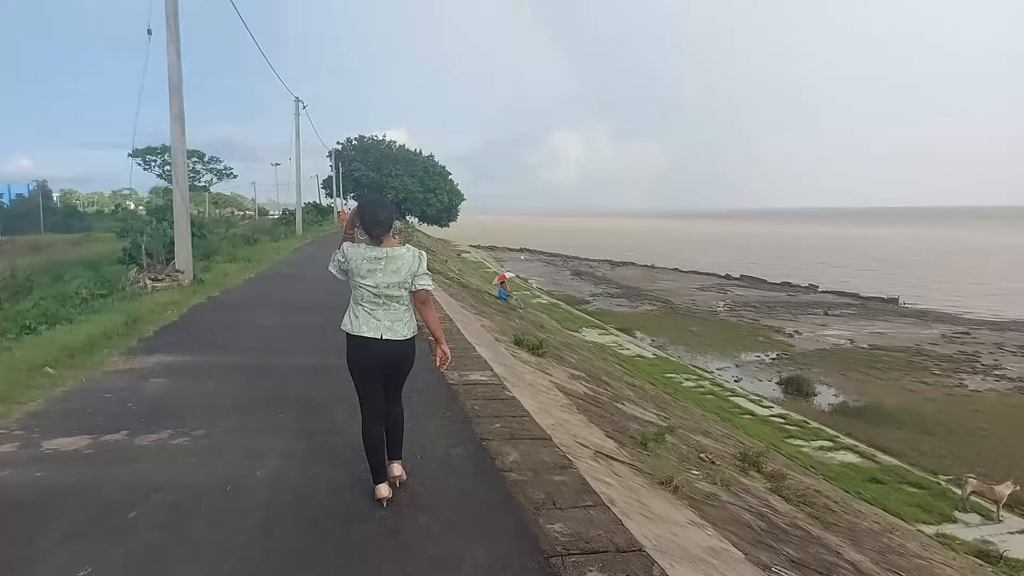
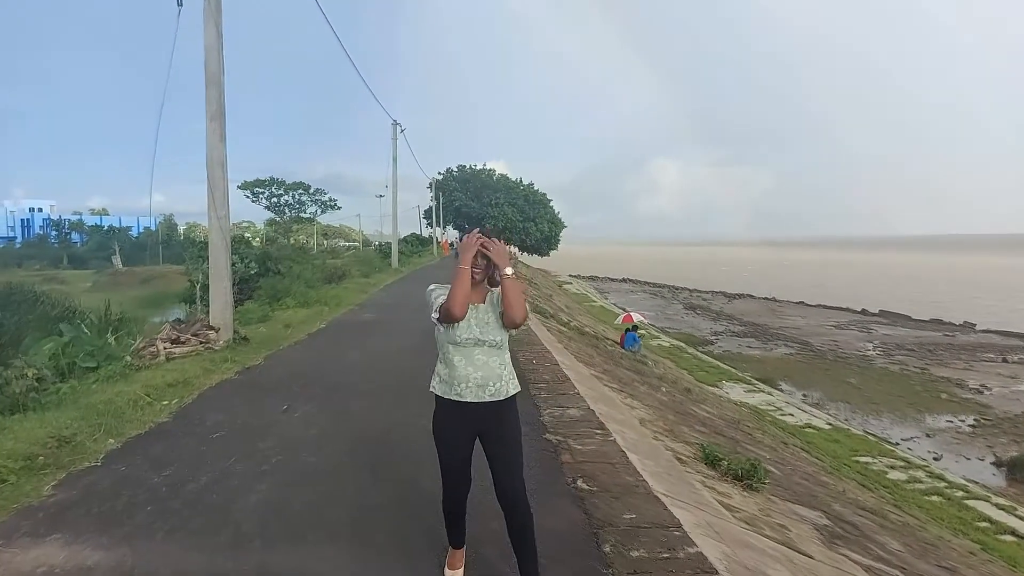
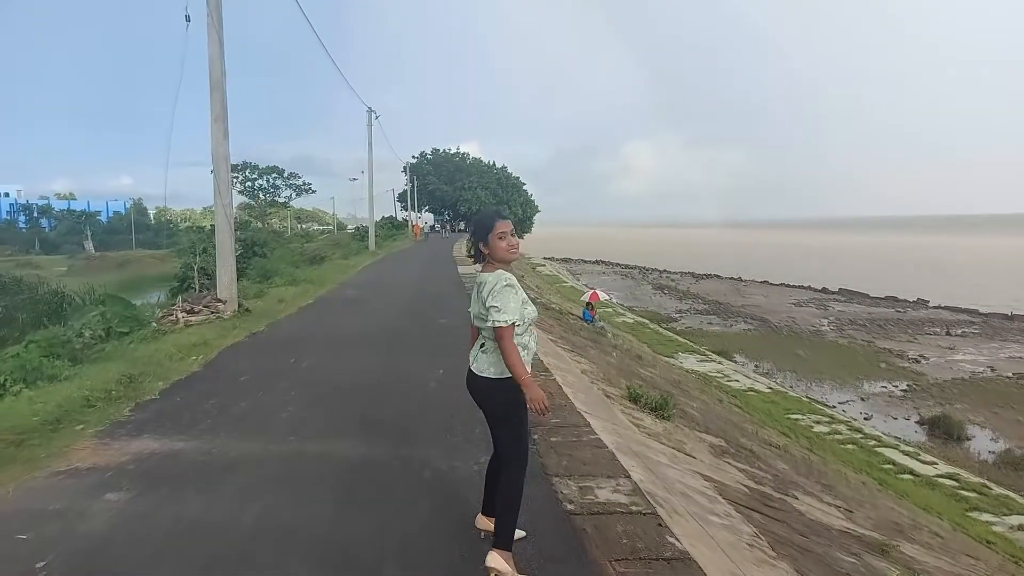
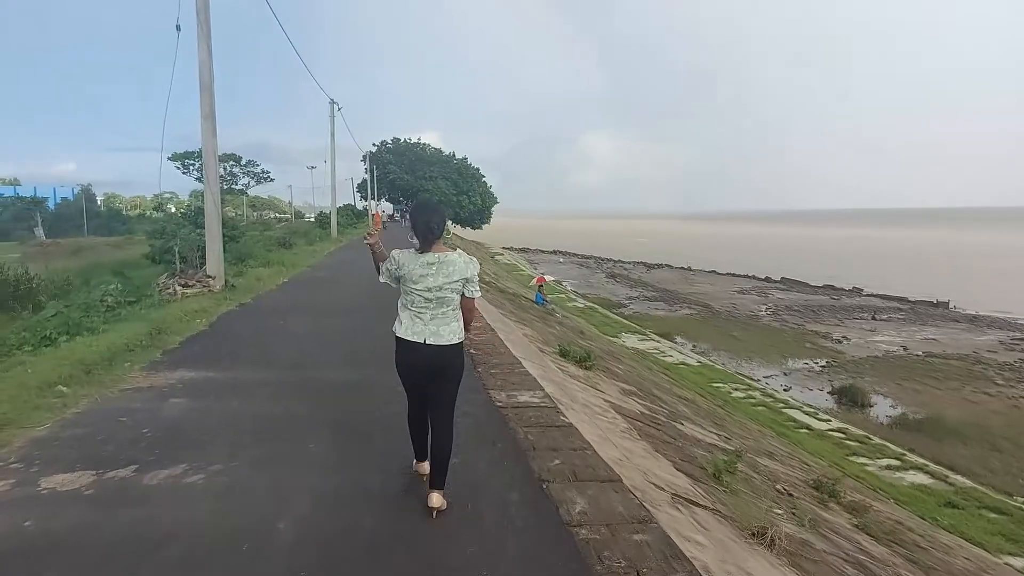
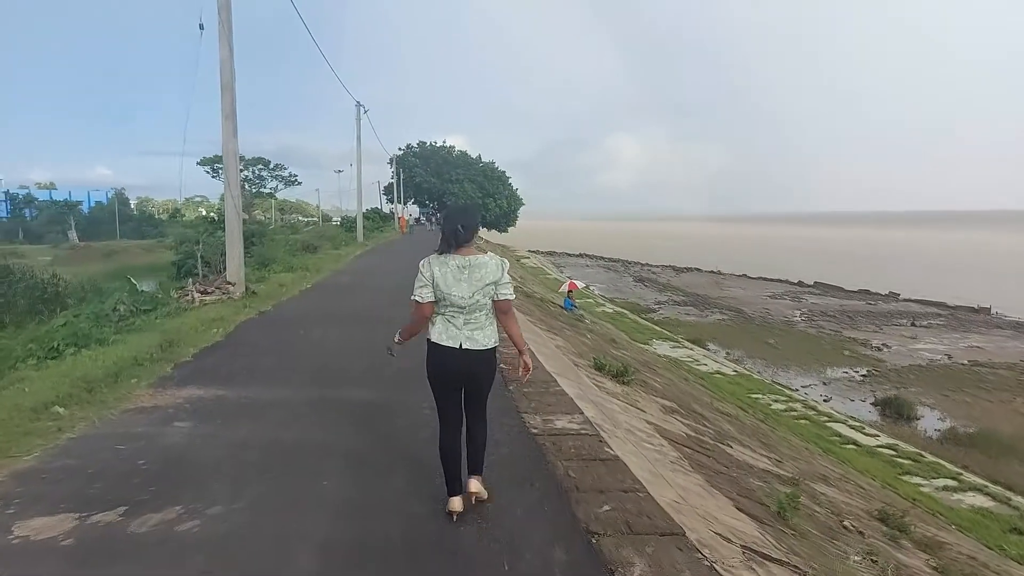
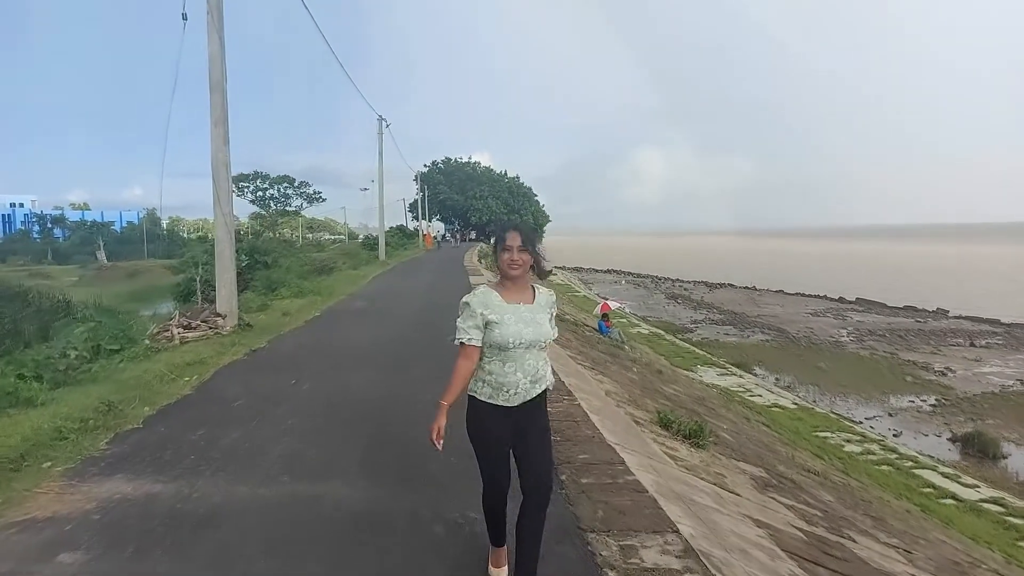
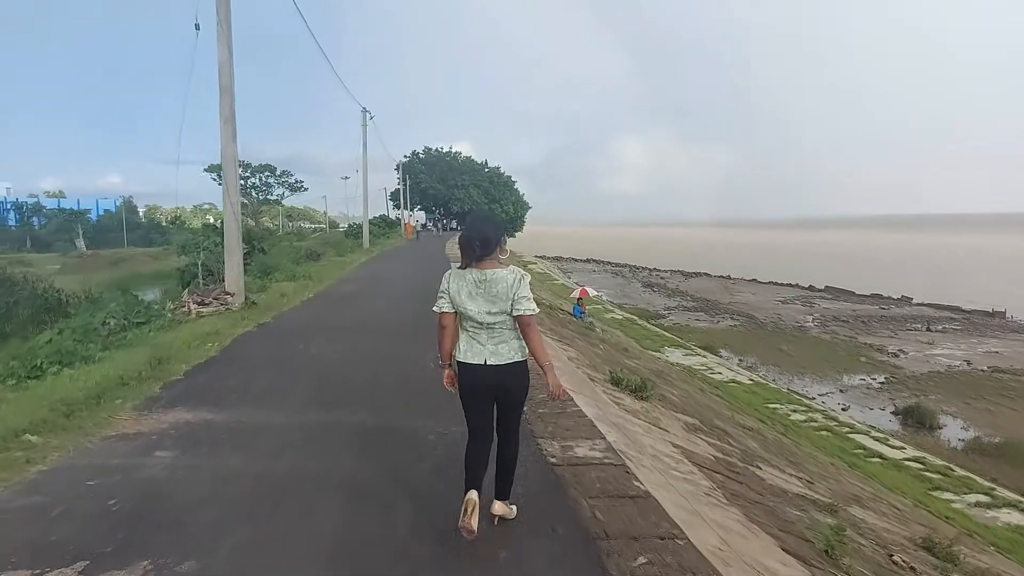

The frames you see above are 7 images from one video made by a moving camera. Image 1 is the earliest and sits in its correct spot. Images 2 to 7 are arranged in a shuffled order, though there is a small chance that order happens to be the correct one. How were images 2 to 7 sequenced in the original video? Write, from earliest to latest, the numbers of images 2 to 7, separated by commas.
4, 5, 7, 3, 6, 2
